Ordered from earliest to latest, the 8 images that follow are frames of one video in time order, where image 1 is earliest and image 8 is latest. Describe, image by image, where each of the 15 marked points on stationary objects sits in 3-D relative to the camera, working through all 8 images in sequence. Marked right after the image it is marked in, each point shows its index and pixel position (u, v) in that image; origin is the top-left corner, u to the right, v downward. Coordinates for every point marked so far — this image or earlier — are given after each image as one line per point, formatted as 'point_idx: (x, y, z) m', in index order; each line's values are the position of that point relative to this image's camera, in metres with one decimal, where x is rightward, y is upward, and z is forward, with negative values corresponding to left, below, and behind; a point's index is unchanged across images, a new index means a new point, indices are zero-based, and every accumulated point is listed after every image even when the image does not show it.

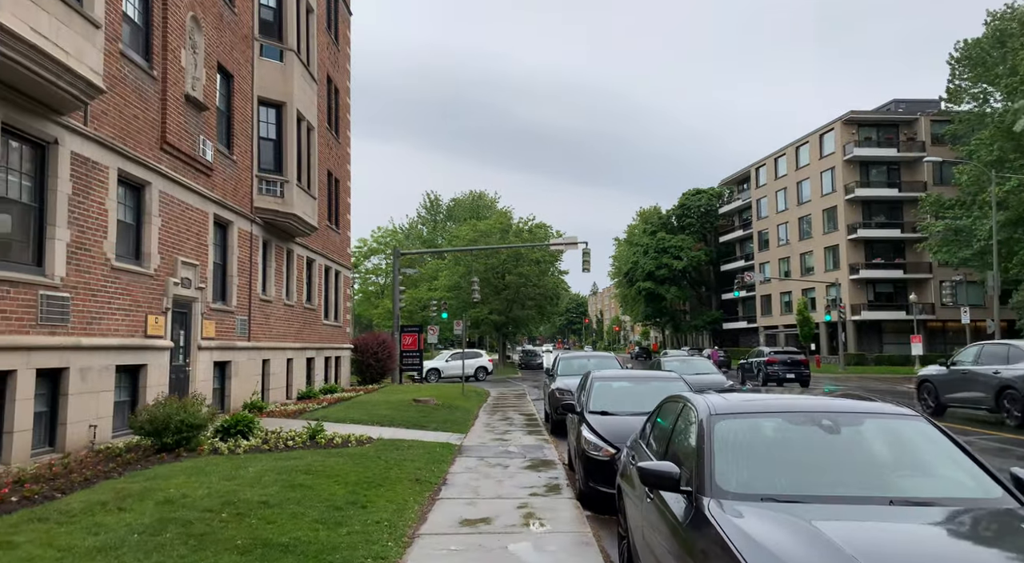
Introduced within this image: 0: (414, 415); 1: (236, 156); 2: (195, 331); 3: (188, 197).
0: (-2.2, -3.1, +15.4) m
1: (-6.2, +2.8, +14.9) m
2: (-6.1, -1.0, +12.8) m
3: (-6.1, +1.6, +12.5) m
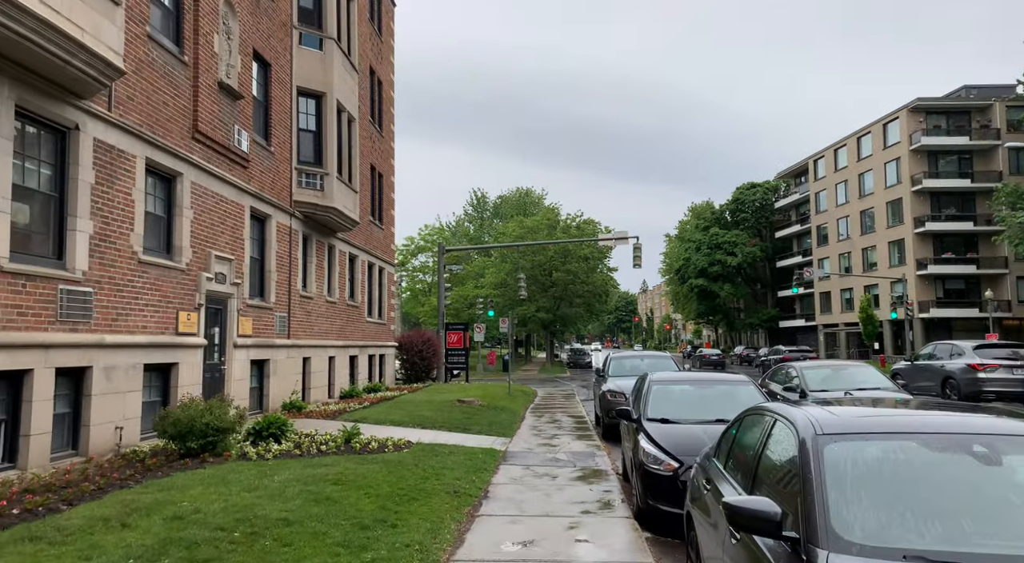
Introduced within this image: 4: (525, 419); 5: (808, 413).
0: (-1.2, -2.9, +14.7) m
1: (-5.1, +2.9, +14.4) m
2: (-5.2, -0.9, +12.4) m
3: (-5.2, +1.7, +12.1) m
4: (+0.3, -3.4, +16.4) m
5: (+1.6, -0.7, +3.6) m
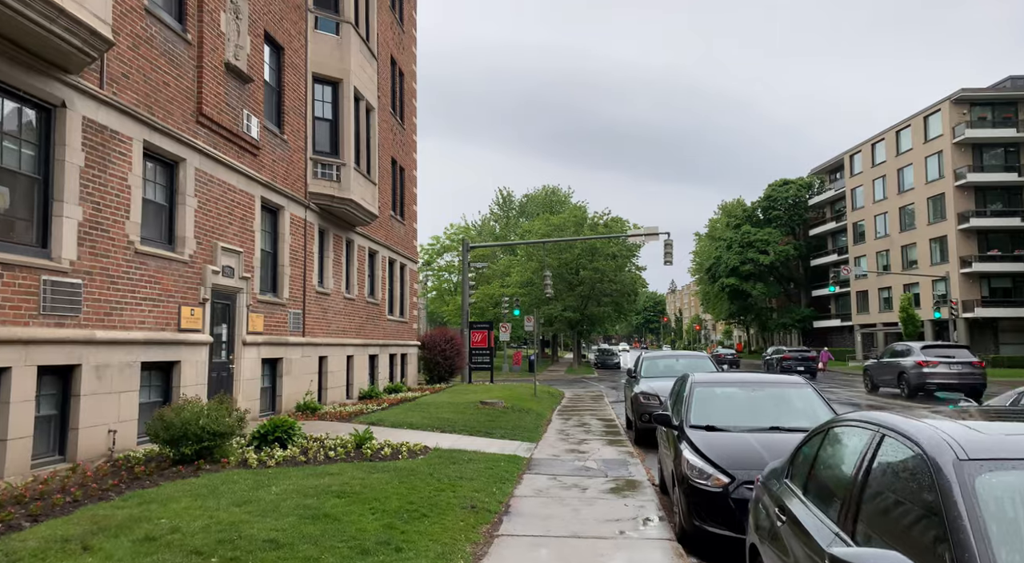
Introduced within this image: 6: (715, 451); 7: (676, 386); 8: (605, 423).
0: (-0.7, -2.8, +13.8) m
1: (-4.6, +3.0, +13.8) m
2: (-4.8, -0.8, +11.7) m
3: (-4.8, +1.8, +11.4) m
4: (+0.9, -3.3, +15.5) m
5: (+1.7, -0.6, +2.7) m
6: (+1.9, -1.6, +6.3) m
7: (+2.2, -1.4, +8.7) m
8: (+2.2, -3.4, +16.0) m
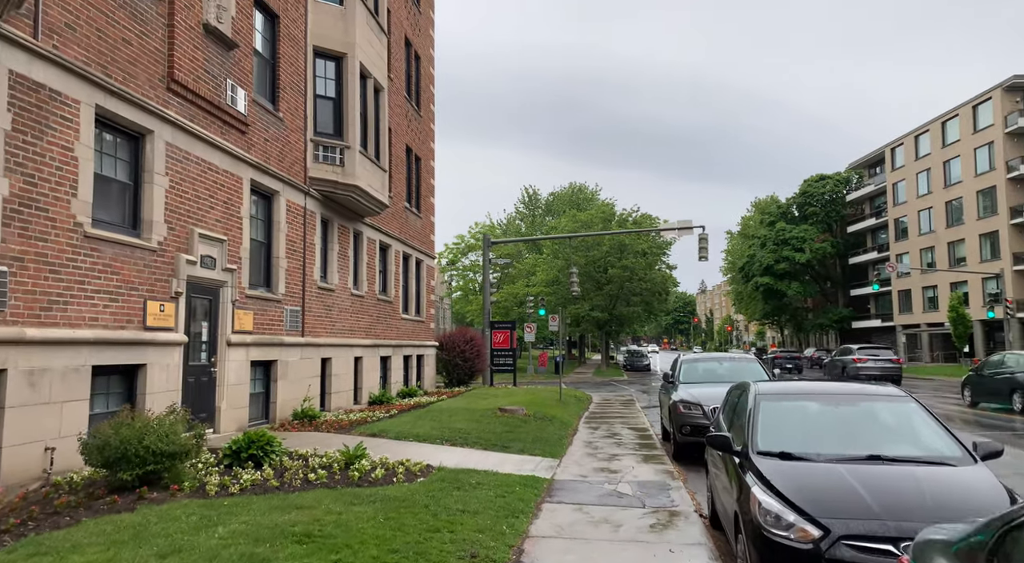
0: (-0.3, -2.7, +12.3) m
1: (-4.3, +3.1, +12.4) m
2: (-4.5, -0.7, +10.3) m
3: (-4.5, +1.9, +10.1) m
4: (+1.4, -3.2, +13.9) m
5: (+1.6, -0.4, +1.1) m
6: (+2.0, -1.5, +4.7) m
7: (+2.3, -1.2, +7.1) m
8: (+2.7, -3.3, +14.3) m
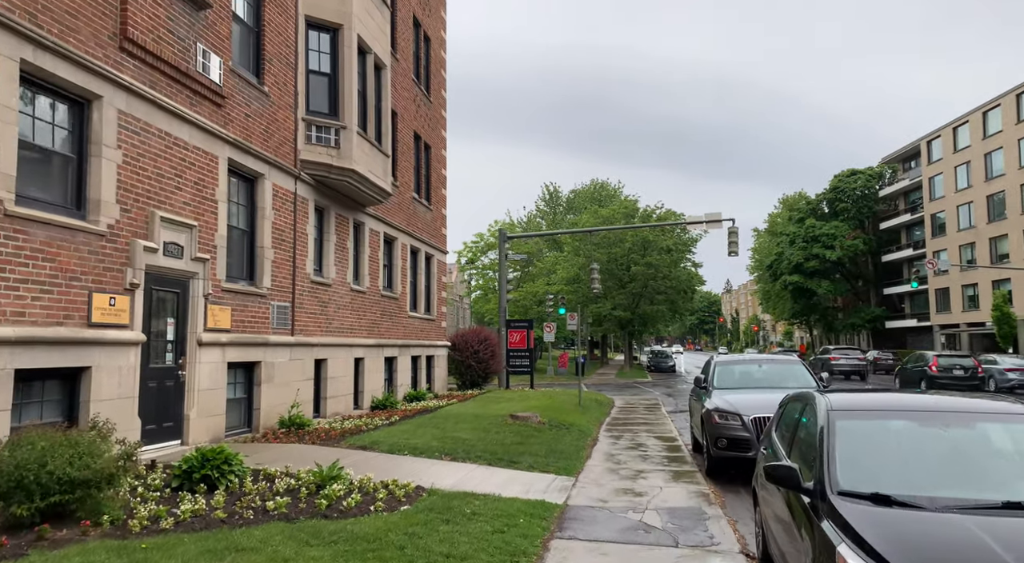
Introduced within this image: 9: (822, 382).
0: (-0.1, -2.6, +11.0) m
1: (-4.1, +3.2, +11.2) m
2: (-4.4, -0.5, +9.1) m
3: (-4.4, +2.0, +8.9) m
4: (+1.6, -3.0, +12.5) m
5: (+1.4, -0.3, -0.3) m
6: (+1.9, -1.3, +3.3) m
7: (+2.3, -1.1, +5.7) m
8: (+2.9, -3.1, +12.9) m
9: (+5.2, -1.7, +11.1) m
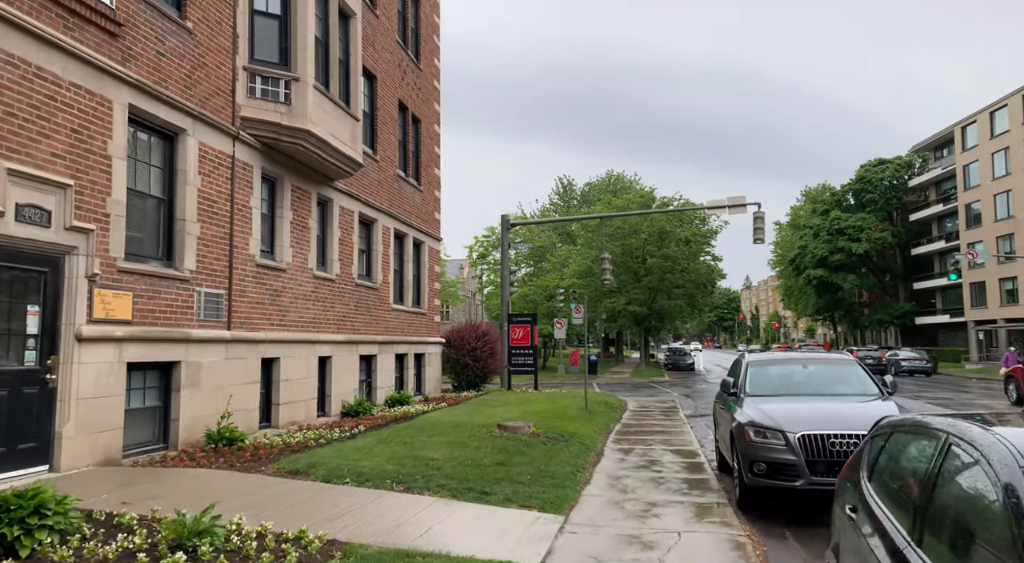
0: (-0.3, -2.3, +8.8) m
1: (-4.3, +3.5, +9.1) m
2: (-4.7, -0.3, +7.1) m
3: (-4.7, +2.3, +6.8) m
4: (+1.4, -2.8, +10.3) m
5: (+0.9, -0.1, -2.6) m
6: (+1.5, -1.1, +1.0) m
7: (+1.9, -0.9, +3.4) m
8: (+2.7, -2.8, +10.6) m
9: (+4.9, -1.4, +8.8) m
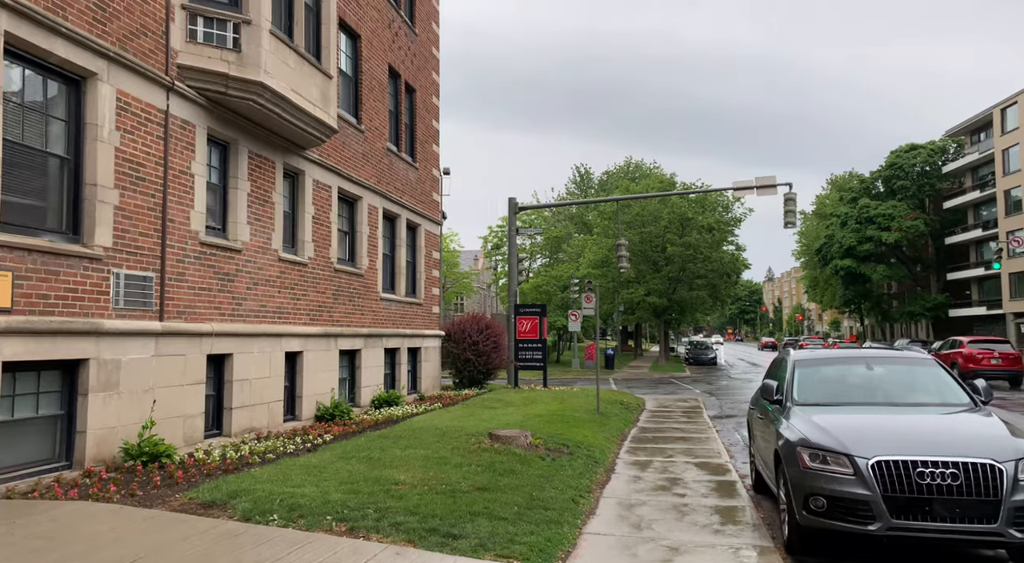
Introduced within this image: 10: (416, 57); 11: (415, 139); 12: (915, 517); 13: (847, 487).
0: (-0.5, -2.1, +7.0) m
1: (-4.5, +3.7, +7.4) m
2: (-4.8, -0.1, +5.4) m
3: (-4.9, +2.5, +5.1) m
4: (+1.3, -2.5, +8.5) m
5: (+0.4, 0.0, -4.4) m
6: (+1.1, -1.0, -0.8) m
7: (+1.6, -0.7, +1.6) m
8: (+2.6, -2.6, +8.8) m
9: (+4.8, -1.2, +6.9) m
10: (-2.4, +5.6, +16.7) m
11: (-2.4, +3.6, +16.7) m
12: (+3.2, -1.9, +5.3) m
13: (+2.7, -1.7, +5.5) m
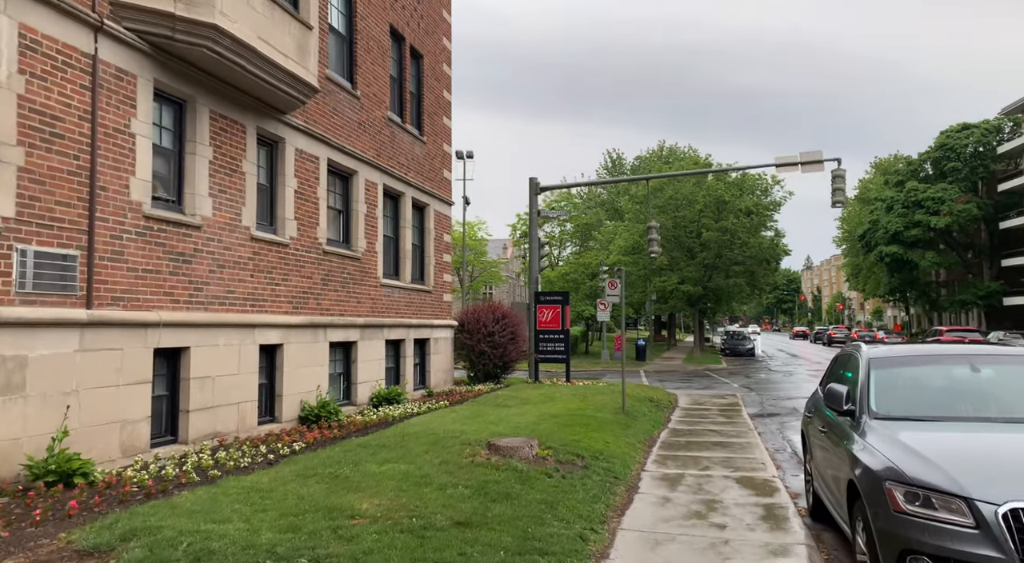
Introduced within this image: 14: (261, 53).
0: (-0.6, -1.9, +5.5) m
1: (-4.5, +3.9, +6.0) m
2: (-5.0, +0.1, +4.1) m
3: (-5.1, +2.6, +3.7) m
4: (+1.3, -2.3, +6.9) m
5: (-0.2, 0.0, -5.9) m
6: (+0.7, -0.9, -2.4) m
7: (+1.3, -0.6, 0.0) m
8: (+2.7, -2.4, +7.2) m
9: (+4.7, -1.0, +5.1) m
10: (-2.0, +6.0, +15.1) m
11: (-2.1, +3.9, +15.2) m
12: (+3.0, -1.7, +3.6) m
13: (+2.6, -1.5, +3.9) m
14: (-3.1, +2.9, +8.3) m
